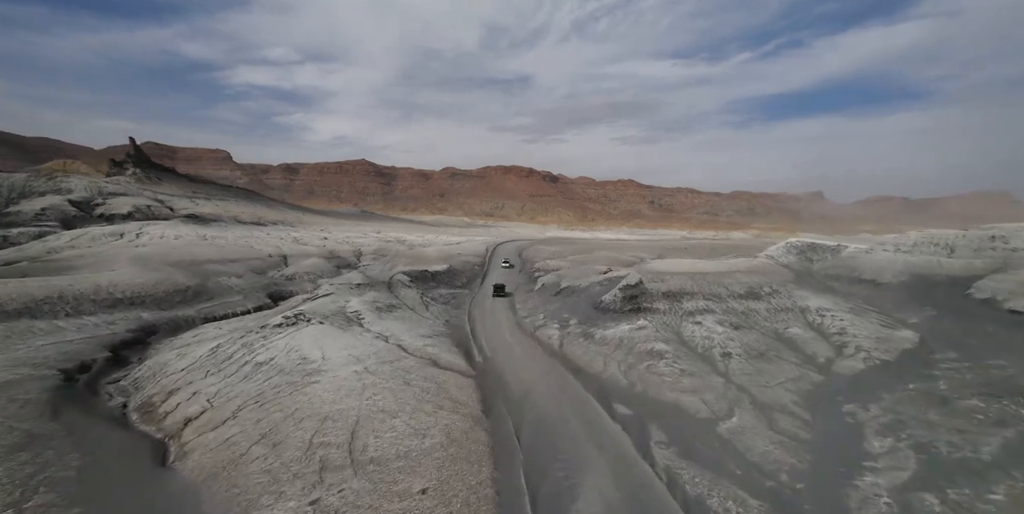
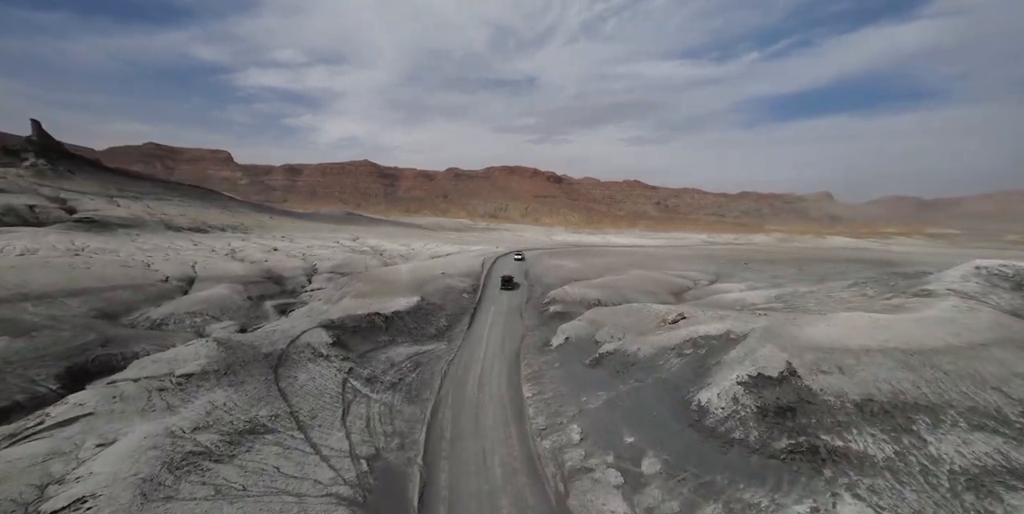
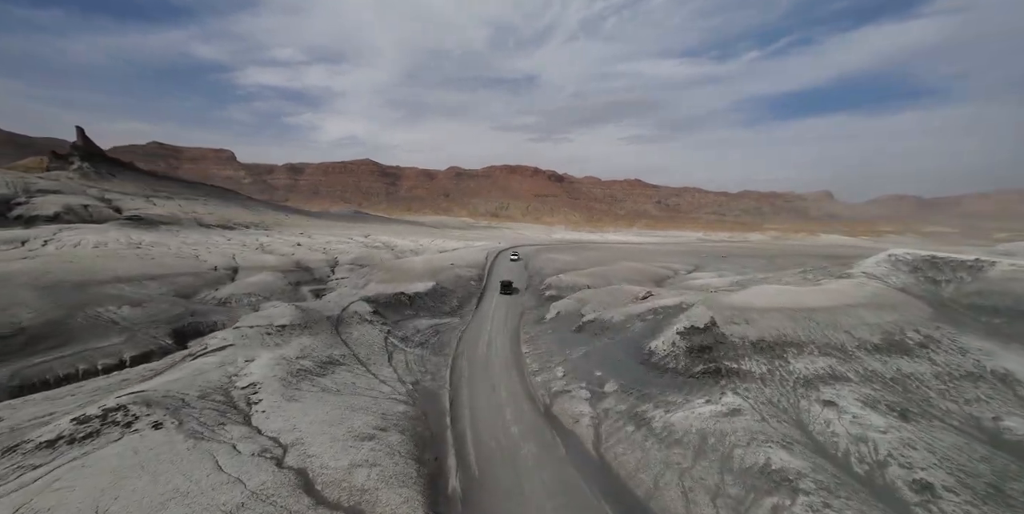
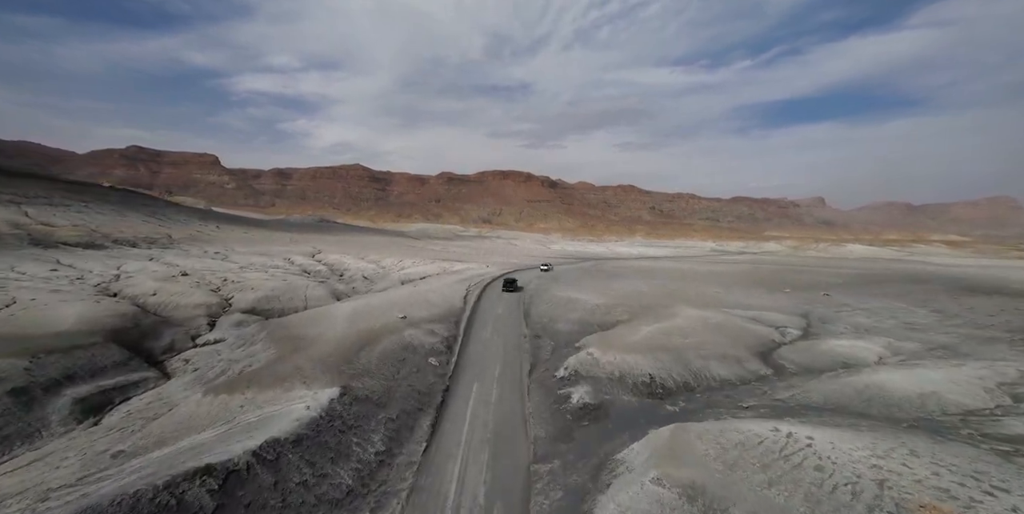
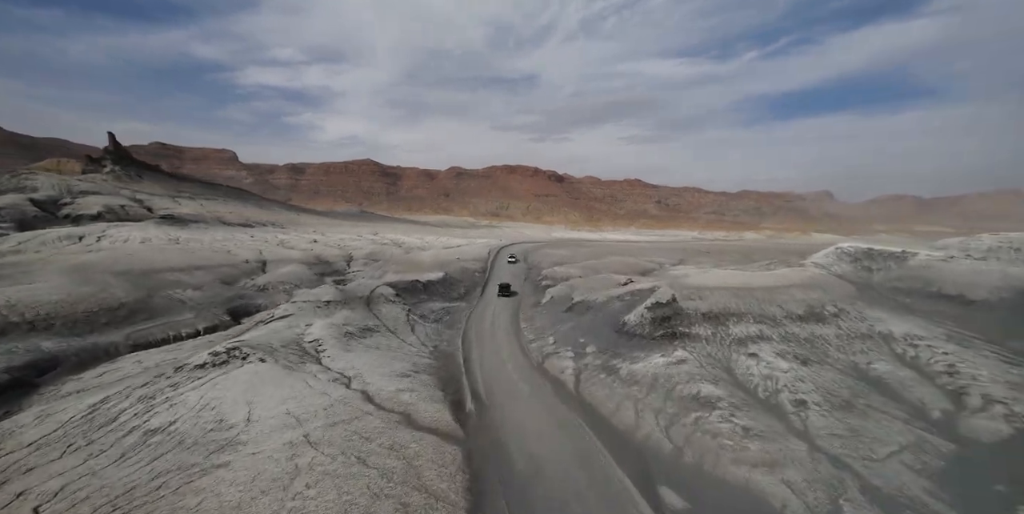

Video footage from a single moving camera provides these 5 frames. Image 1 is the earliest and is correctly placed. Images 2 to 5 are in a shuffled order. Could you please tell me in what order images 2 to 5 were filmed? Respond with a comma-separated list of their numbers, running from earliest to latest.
5, 3, 2, 4
